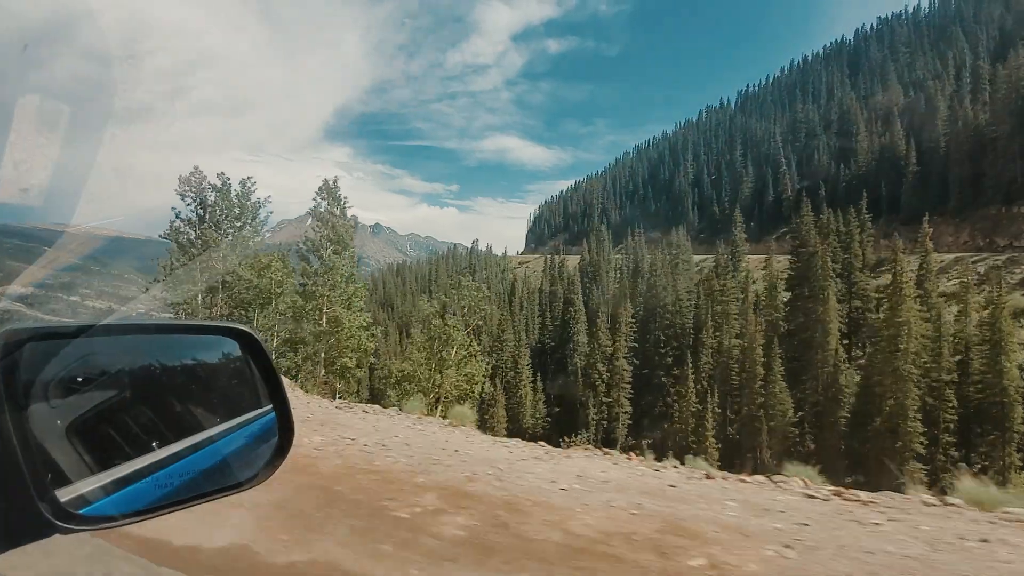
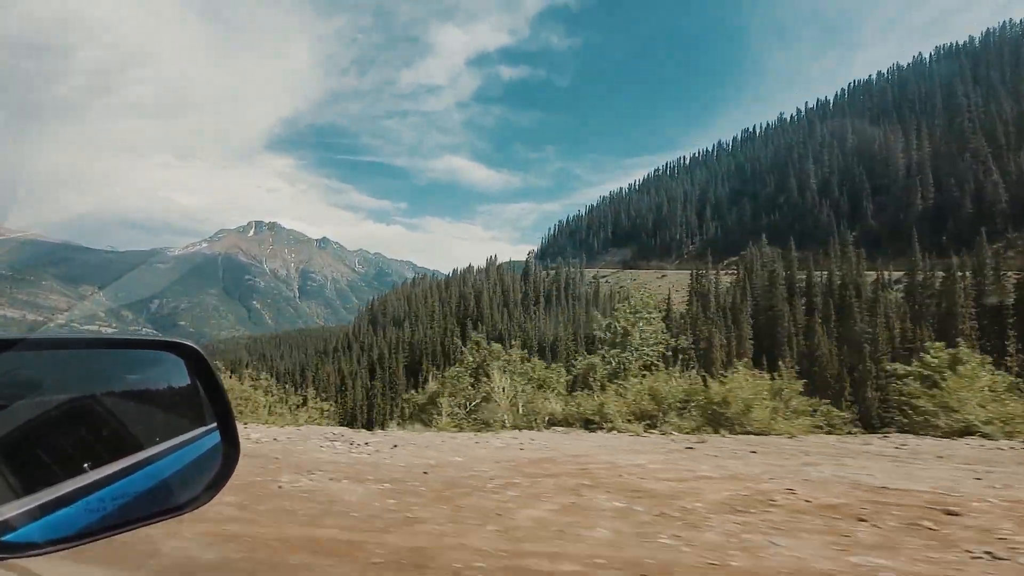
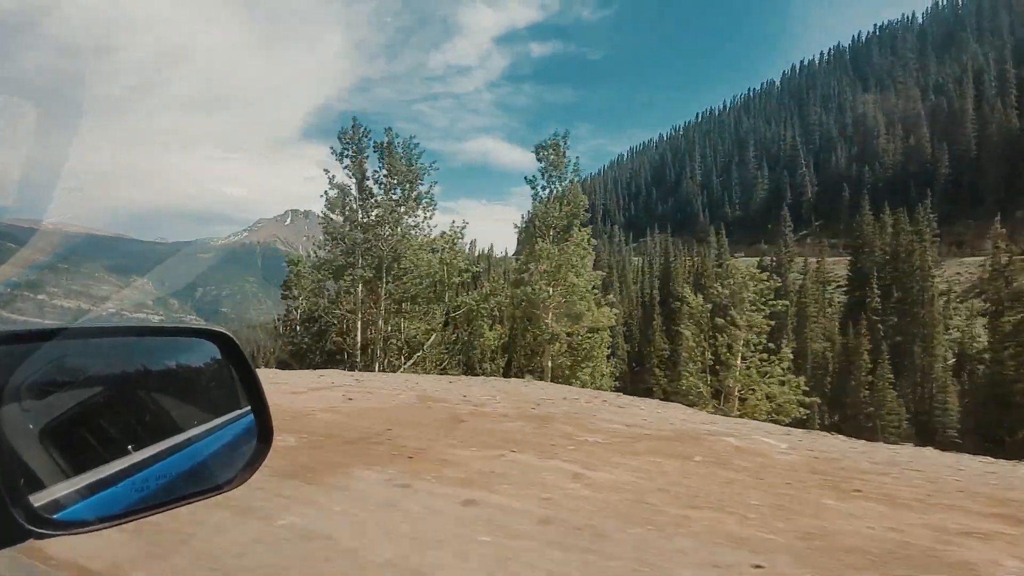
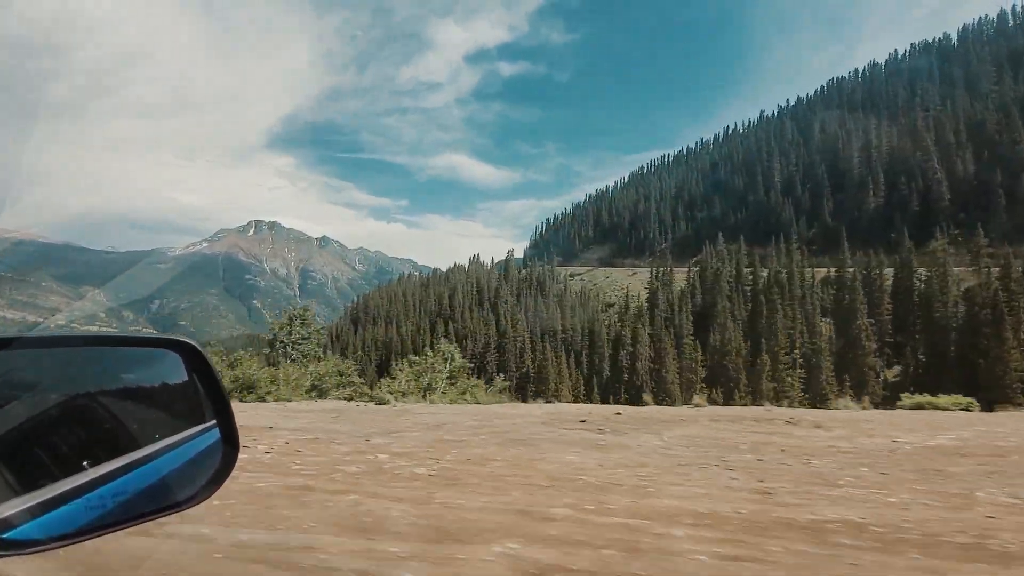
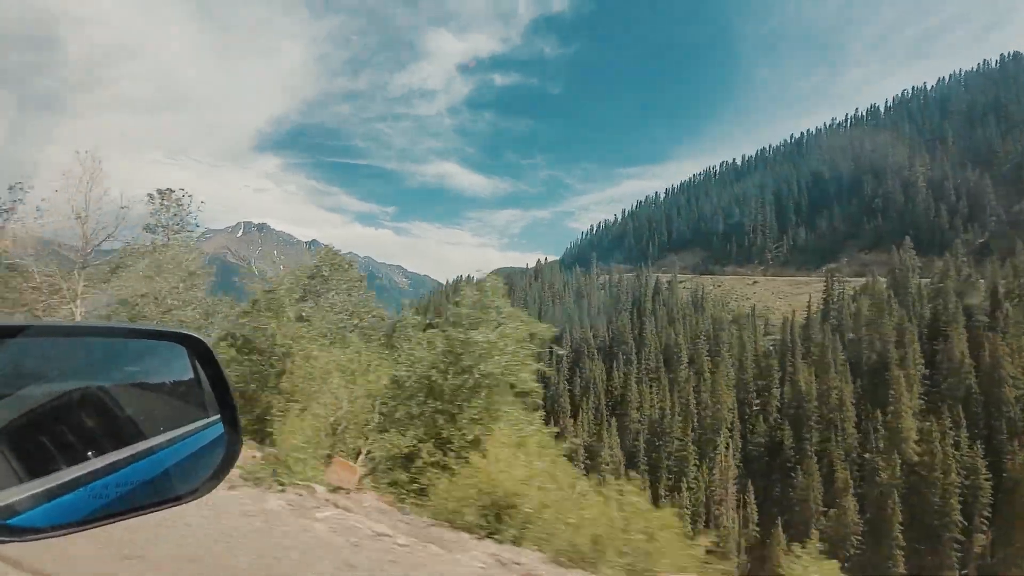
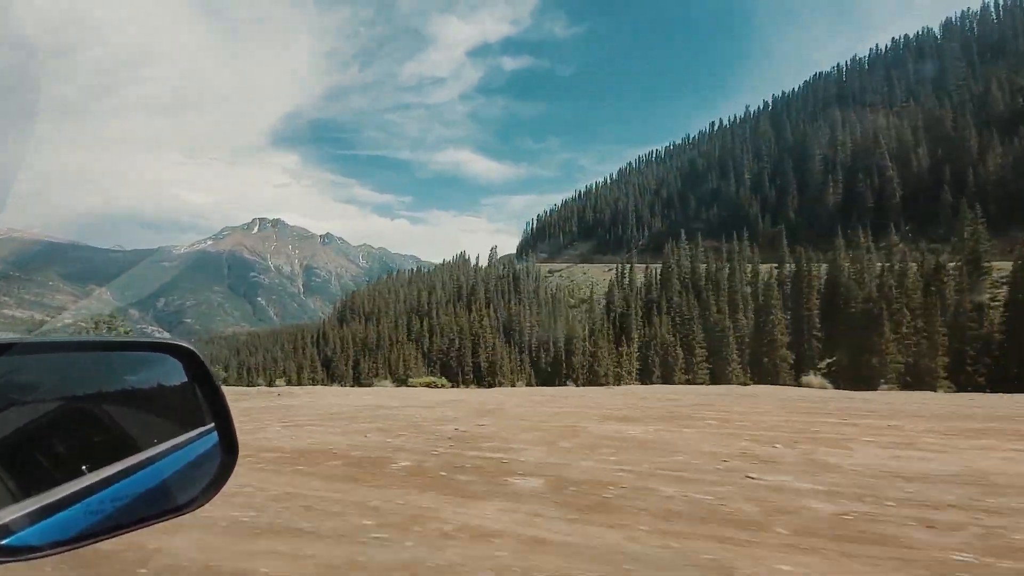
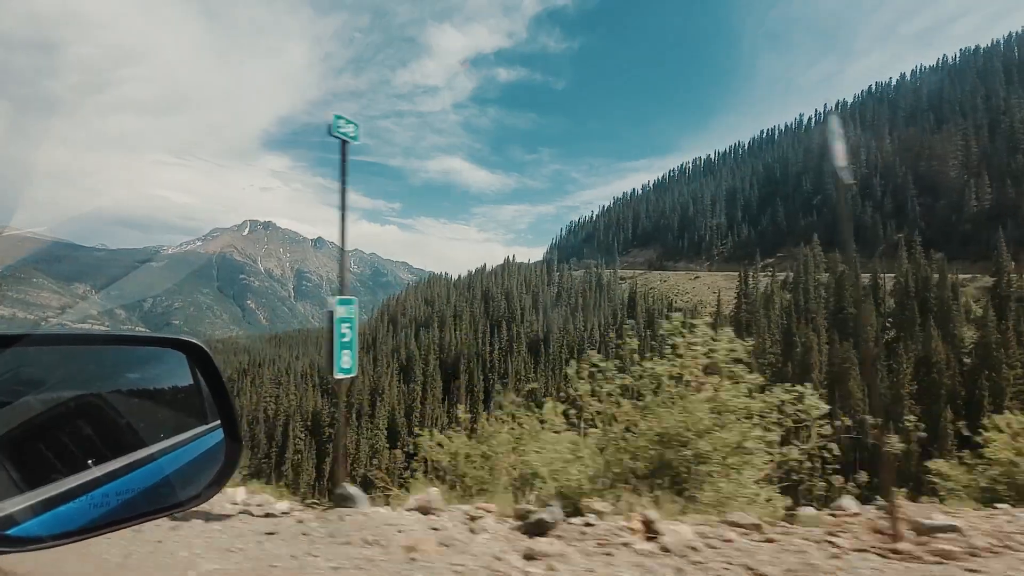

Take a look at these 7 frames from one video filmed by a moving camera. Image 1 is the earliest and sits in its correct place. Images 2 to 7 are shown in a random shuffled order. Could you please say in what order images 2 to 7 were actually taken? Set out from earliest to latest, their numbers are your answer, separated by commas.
3, 6, 4, 2, 7, 5
